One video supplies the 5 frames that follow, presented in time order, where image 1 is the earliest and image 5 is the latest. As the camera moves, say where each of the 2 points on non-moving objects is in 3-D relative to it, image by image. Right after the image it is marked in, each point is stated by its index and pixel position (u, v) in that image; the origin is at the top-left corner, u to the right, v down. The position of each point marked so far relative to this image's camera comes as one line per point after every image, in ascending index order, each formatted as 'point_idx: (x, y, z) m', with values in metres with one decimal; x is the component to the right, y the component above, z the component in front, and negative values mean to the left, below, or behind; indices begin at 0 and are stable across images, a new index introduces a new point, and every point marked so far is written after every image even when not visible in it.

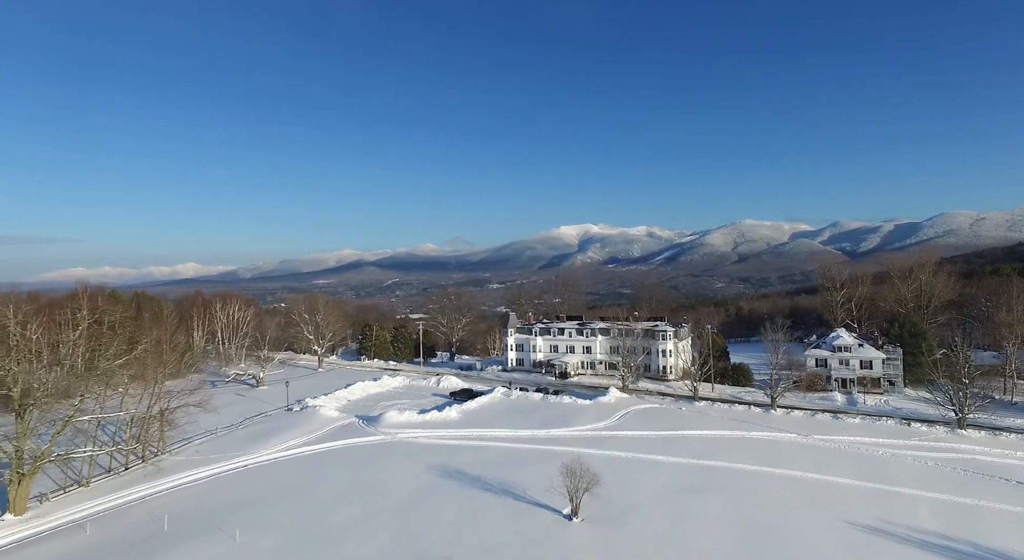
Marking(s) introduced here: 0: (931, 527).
0: (+14.1, -8.1, +18.5) m
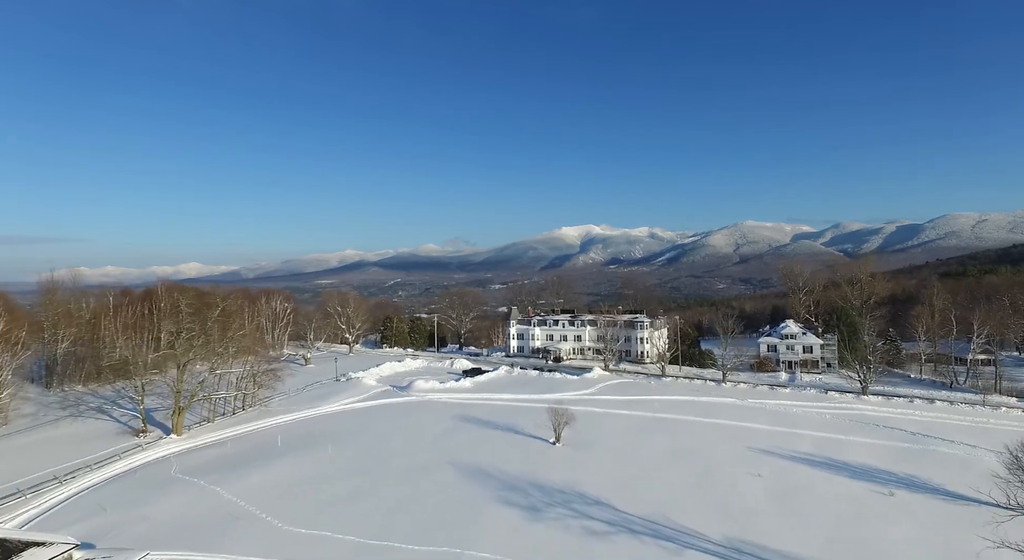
0: (+14.2, -8.0, +26.7) m
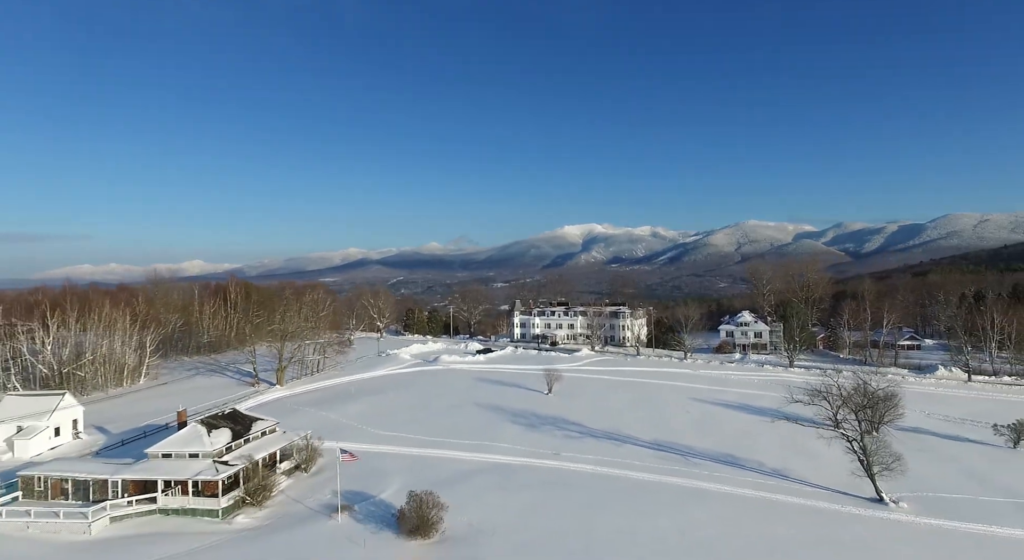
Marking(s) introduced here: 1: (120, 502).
0: (+14.5, -7.9, +37.4) m
1: (-13.8, -7.8, +19.4) m
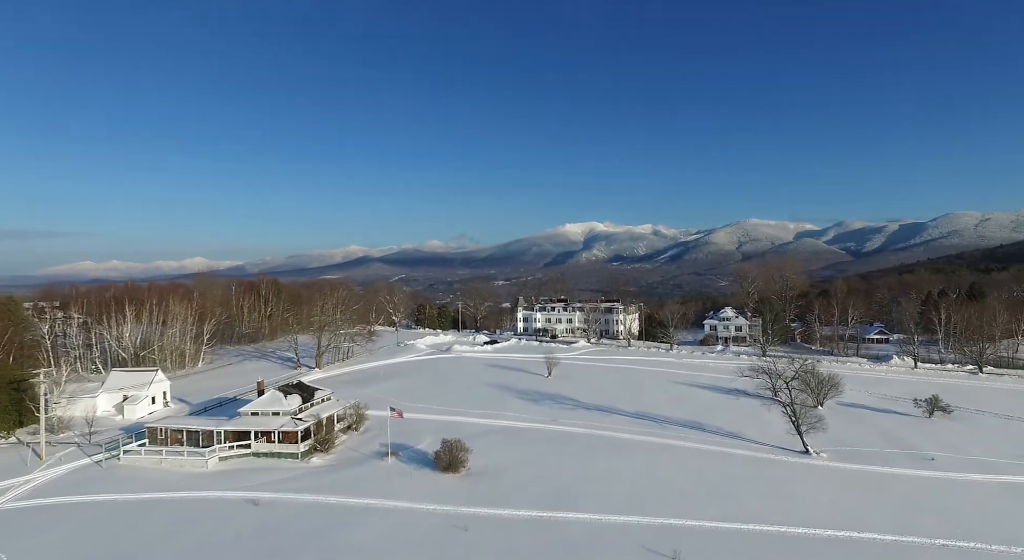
0: (+14.9, -7.8, +43.5) m
1: (-13.4, -7.7, +25.6) m
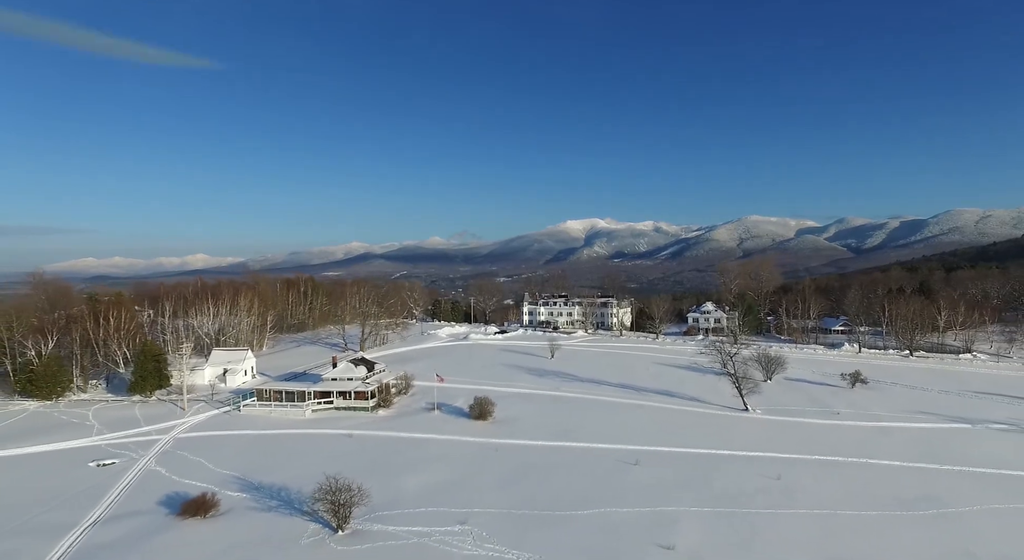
0: (+15.8, -7.7, +52.6) m
1: (-12.5, -7.7, +34.8) m
